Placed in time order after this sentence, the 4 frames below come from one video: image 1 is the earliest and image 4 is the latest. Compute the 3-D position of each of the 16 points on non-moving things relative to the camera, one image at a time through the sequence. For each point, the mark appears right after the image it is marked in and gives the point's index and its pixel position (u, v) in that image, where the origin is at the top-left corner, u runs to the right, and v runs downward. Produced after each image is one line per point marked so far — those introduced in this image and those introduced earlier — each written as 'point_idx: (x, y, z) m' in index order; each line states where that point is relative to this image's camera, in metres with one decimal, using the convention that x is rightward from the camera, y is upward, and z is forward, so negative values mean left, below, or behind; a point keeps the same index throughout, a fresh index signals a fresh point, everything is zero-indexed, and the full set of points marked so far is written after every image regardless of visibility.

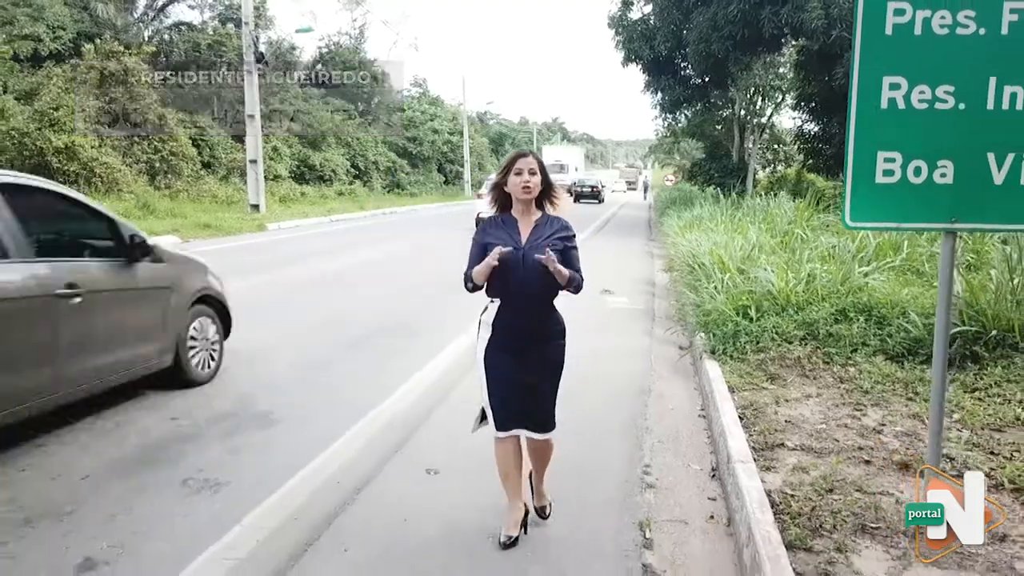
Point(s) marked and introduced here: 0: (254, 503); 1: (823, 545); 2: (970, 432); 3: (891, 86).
0: (-1.1, -1.0, +3.6) m
1: (+1.2, -1.0, +3.2) m
2: (+2.7, -0.8, +4.7) m
3: (+1.6, +0.9, +3.5) m
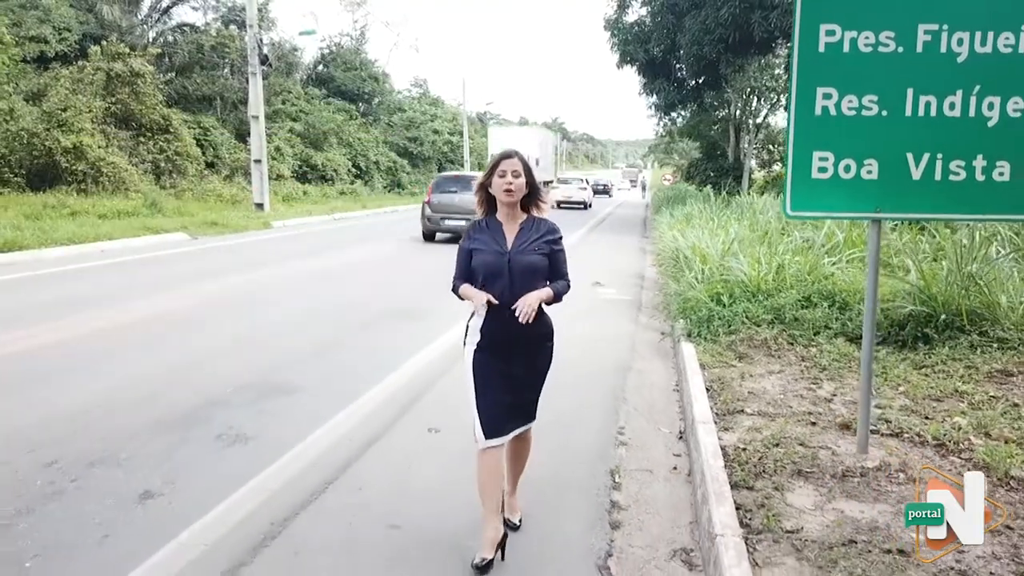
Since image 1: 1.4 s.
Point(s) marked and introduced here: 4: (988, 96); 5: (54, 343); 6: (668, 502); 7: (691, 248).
0: (-1.2, -0.9, +4.2) m
1: (+1.2, -0.9, +3.8) m
2: (+2.6, -0.7, +5.3) m
3: (+1.6, +1.0, +4.1) m
4: (+2.3, +0.9, +4.0) m
5: (-4.1, -0.5, +7.4) m
6: (+0.7, -1.0, +3.9) m
7: (+2.0, +0.4, +9.2) m
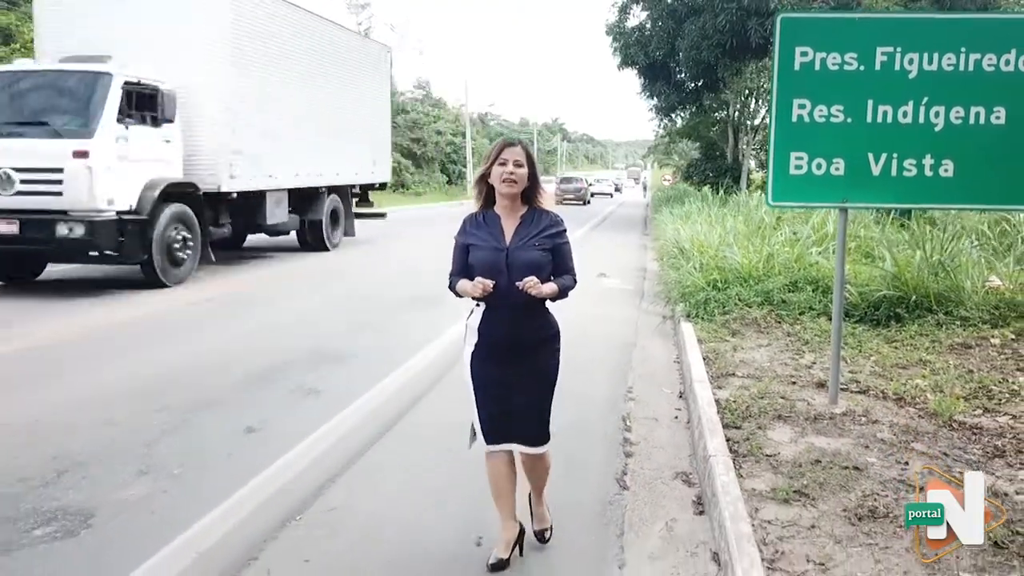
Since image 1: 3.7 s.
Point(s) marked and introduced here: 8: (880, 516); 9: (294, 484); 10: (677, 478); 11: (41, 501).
0: (-1.0, -0.7, +5.1) m
1: (+1.4, -0.8, +4.7) m
2: (+2.8, -0.6, +6.2) m
3: (+1.7, +1.1, +4.9) m
4: (+2.5, +1.1, +4.8) m
5: (-4.0, -0.3, +8.2) m
6: (+0.9, -0.9, +4.7) m
7: (+2.2, +0.6, +10.1) m
8: (+1.5, -1.0, +3.4) m
9: (-1.0, -0.9, +3.8) m
10: (+0.8, -1.0, +4.1) m
11: (-2.0, -0.9, +3.4) m
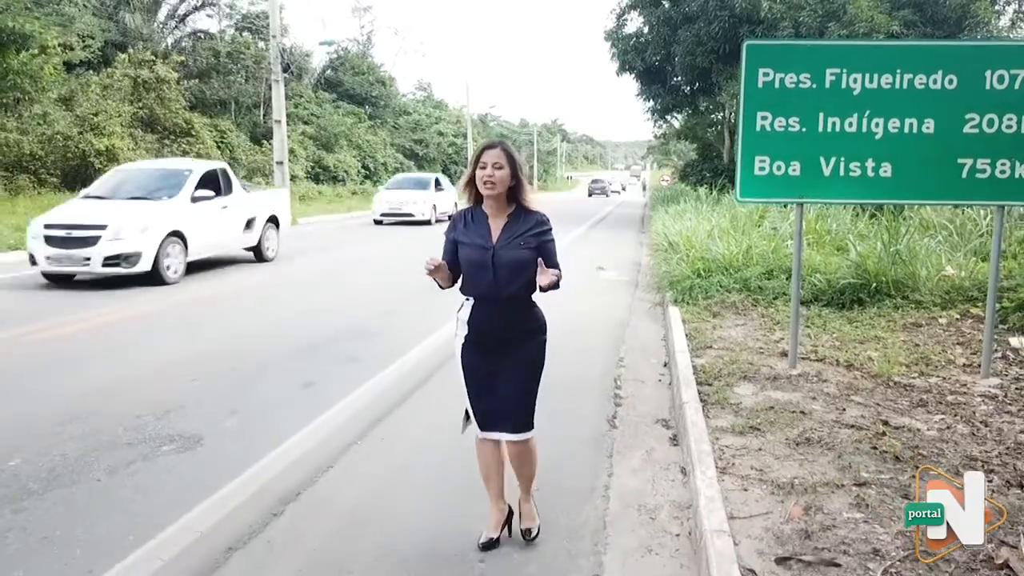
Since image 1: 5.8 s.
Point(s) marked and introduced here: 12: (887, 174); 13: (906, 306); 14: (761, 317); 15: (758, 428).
0: (-1.0, -0.6, +6.0) m
1: (+1.4, -0.7, +5.6) m
2: (+2.9, -0.5, +7.1) m
3: (+1.8, +1.2, +5.9) m
4: (+2.6, +1.2, +5.7) m
5: (-3.9, -0.2, +9.2) m
6: (+1.0, -0.8, +5.7) m
7: (+2.3, +0.7, +11.0) m
8: (+1.6, -0.8, +4.4) m
9: (-1.0, -0.8, +4.8) m
10: (+0.9, -0.8, +5.1) m
11: (-1.9, -0.8, +4.4) m
12: (+2.6, +0.8, +5.8) m
13: (+3.9, -0.2, +8.1) m
14: (+2.4, -0.3, +7.9) m
15: (+1.4, -0.8, +4.6) m
